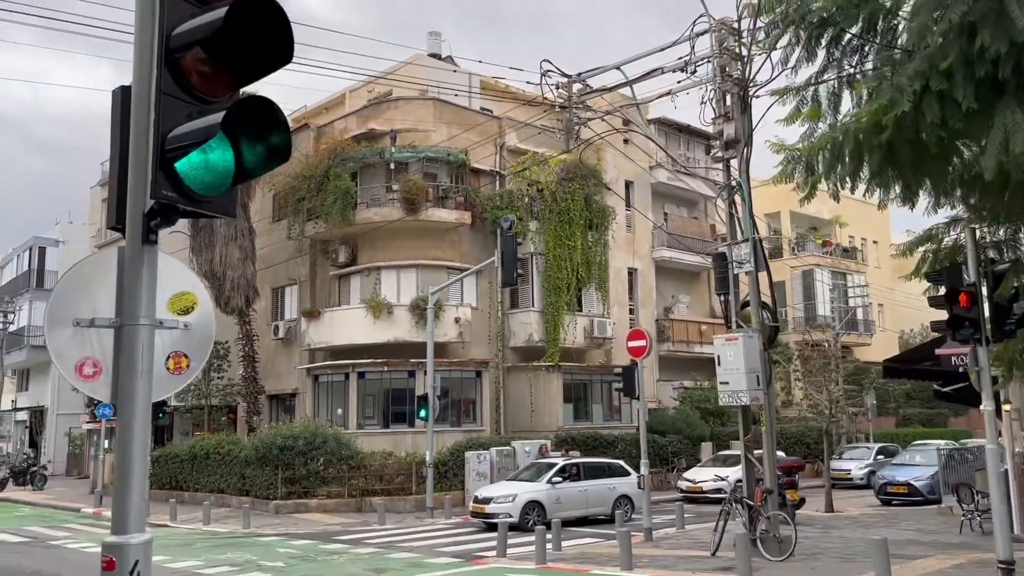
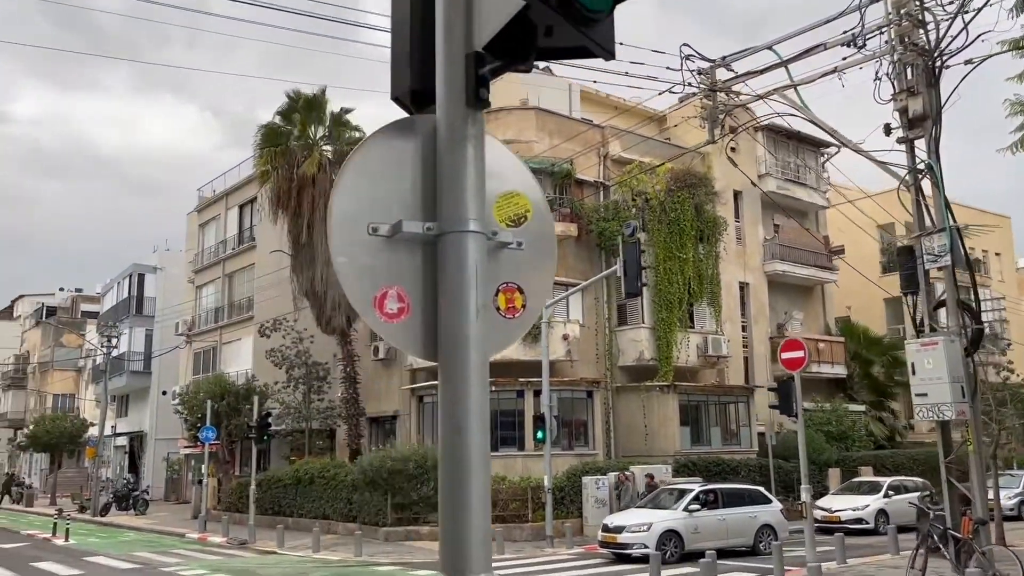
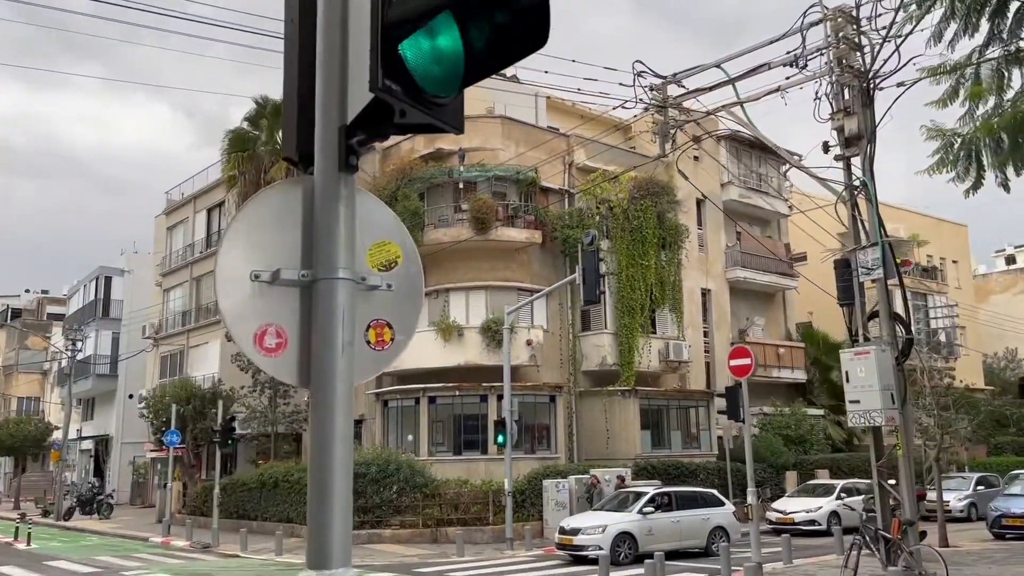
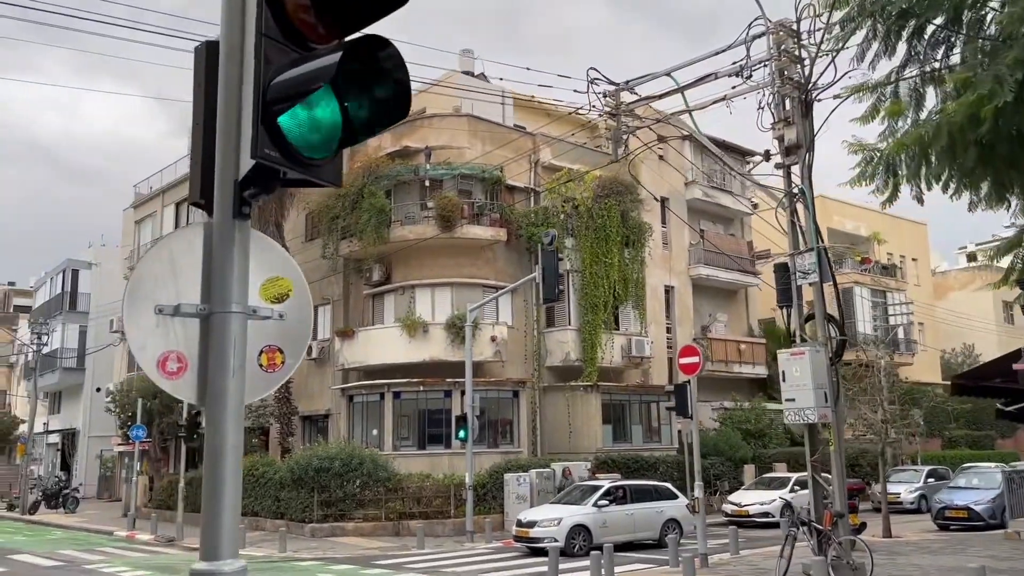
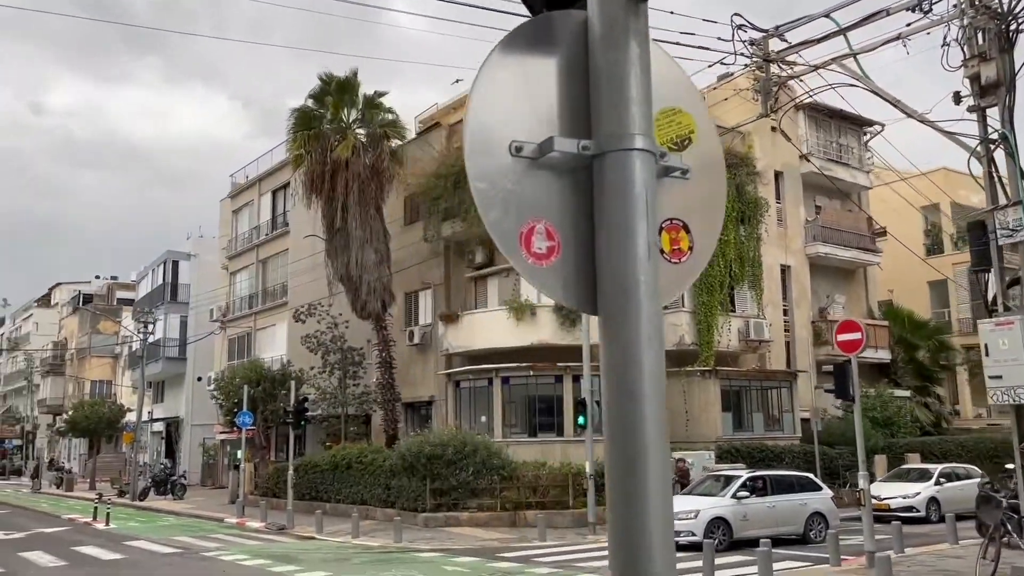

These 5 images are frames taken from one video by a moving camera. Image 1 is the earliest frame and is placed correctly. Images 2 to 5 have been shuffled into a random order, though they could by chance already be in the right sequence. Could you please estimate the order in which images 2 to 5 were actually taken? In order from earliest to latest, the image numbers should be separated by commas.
4, 3, 2, 5
